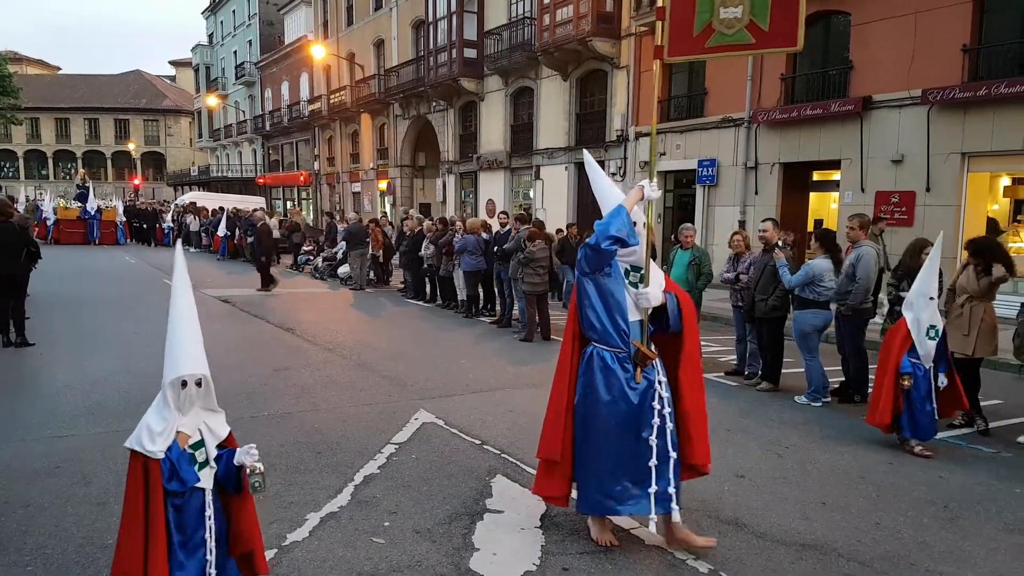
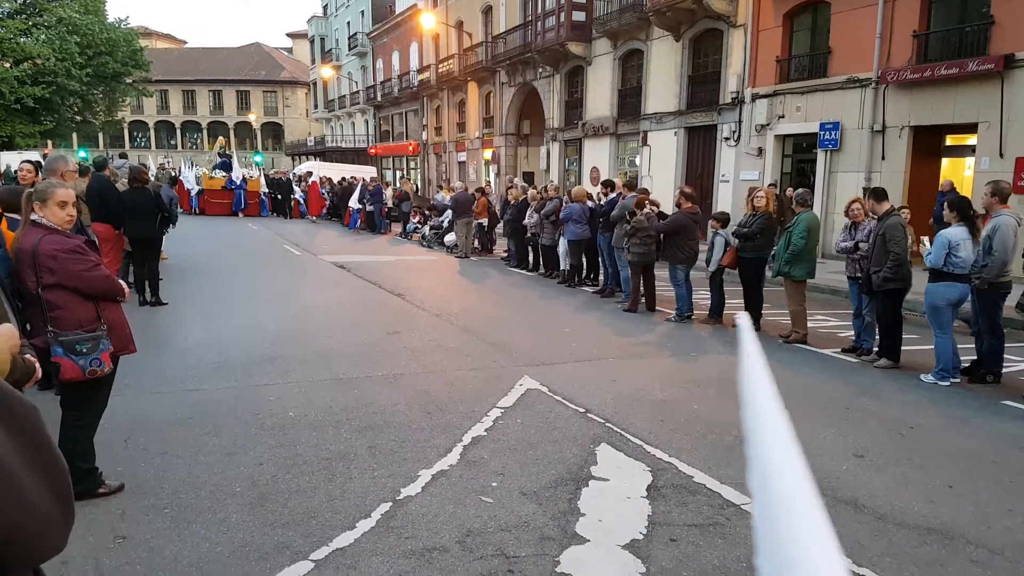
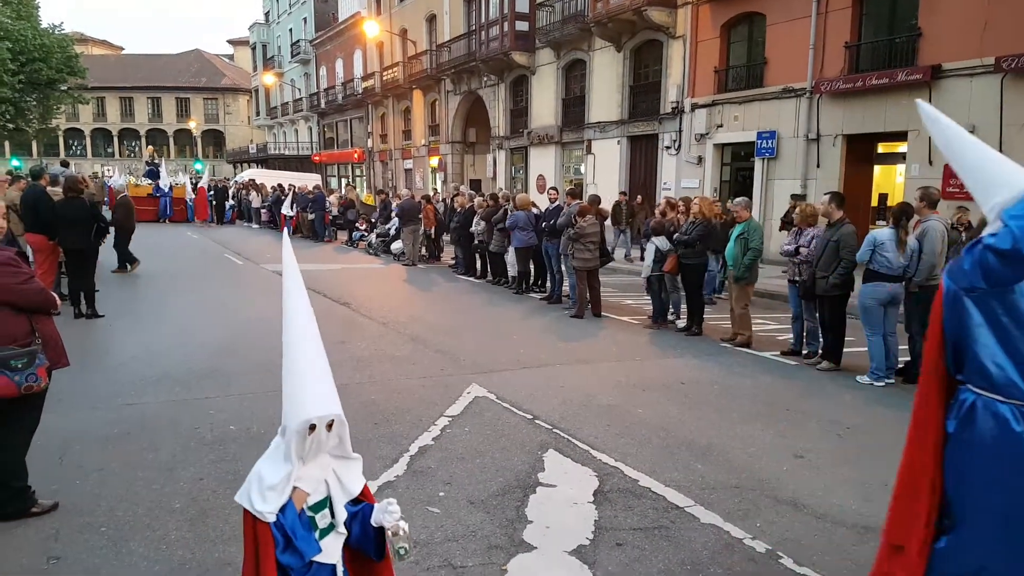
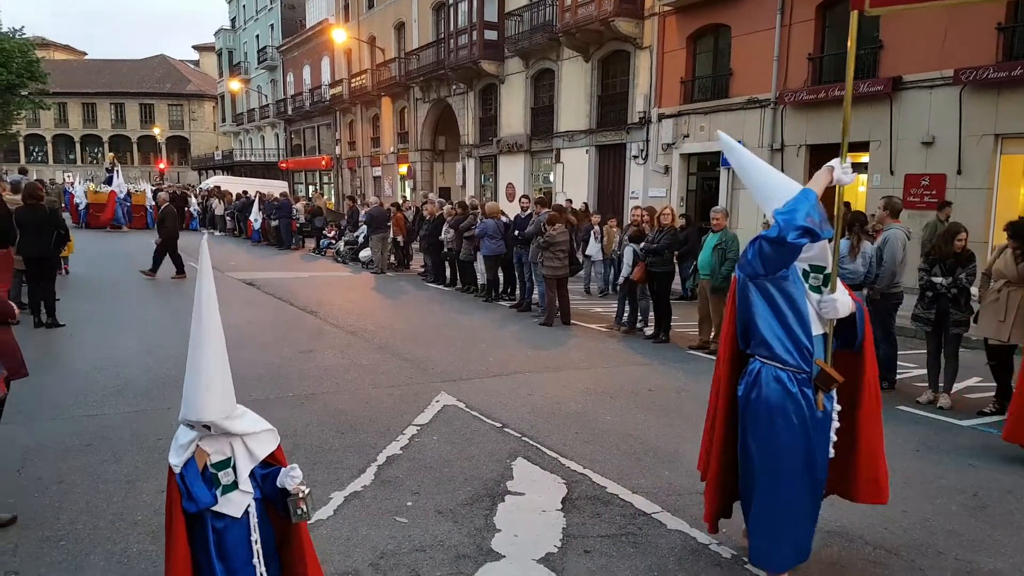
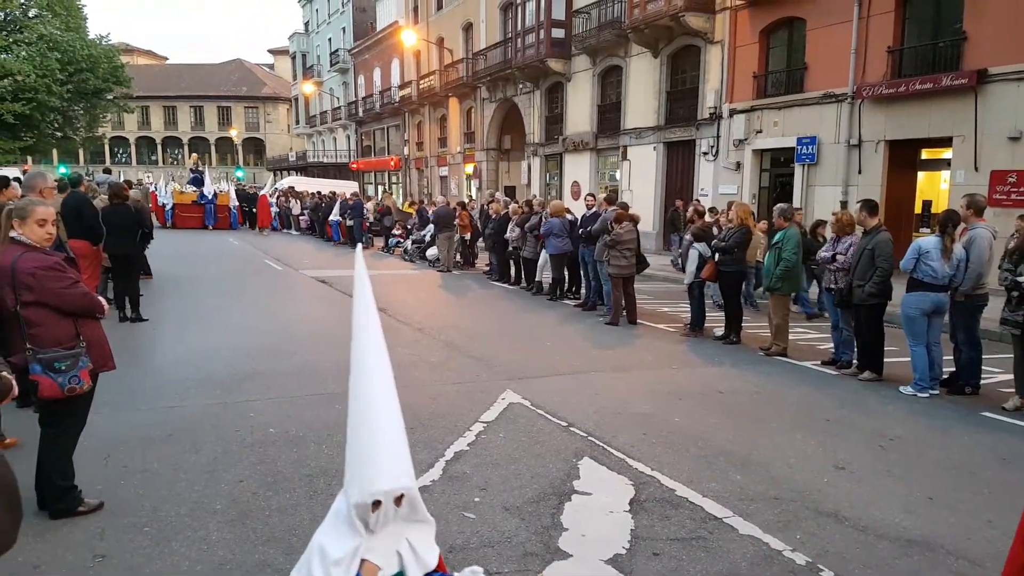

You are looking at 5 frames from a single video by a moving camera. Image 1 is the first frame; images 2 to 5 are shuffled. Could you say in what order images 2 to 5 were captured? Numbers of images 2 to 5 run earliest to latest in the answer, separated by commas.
4, 3, 5, 2
